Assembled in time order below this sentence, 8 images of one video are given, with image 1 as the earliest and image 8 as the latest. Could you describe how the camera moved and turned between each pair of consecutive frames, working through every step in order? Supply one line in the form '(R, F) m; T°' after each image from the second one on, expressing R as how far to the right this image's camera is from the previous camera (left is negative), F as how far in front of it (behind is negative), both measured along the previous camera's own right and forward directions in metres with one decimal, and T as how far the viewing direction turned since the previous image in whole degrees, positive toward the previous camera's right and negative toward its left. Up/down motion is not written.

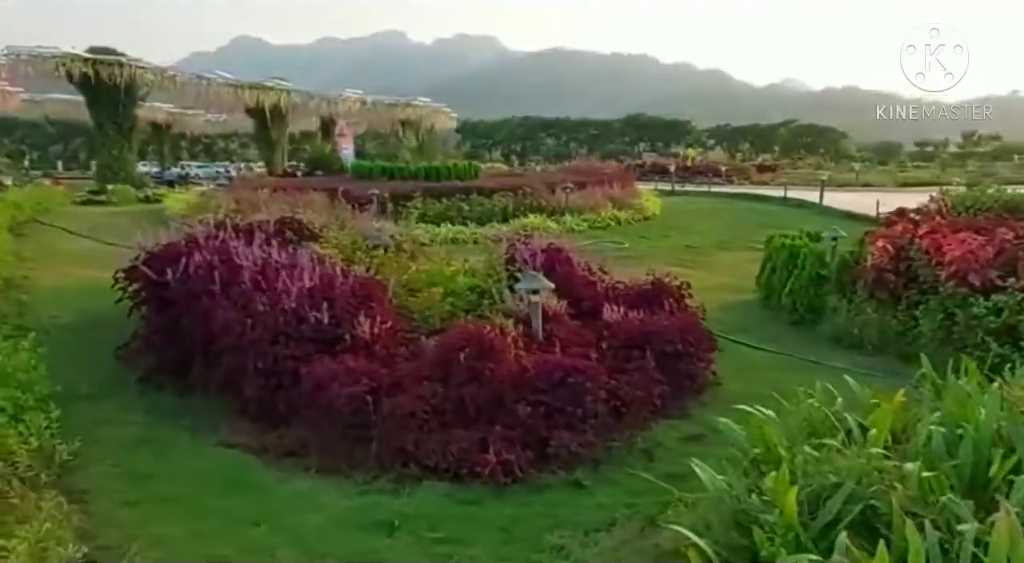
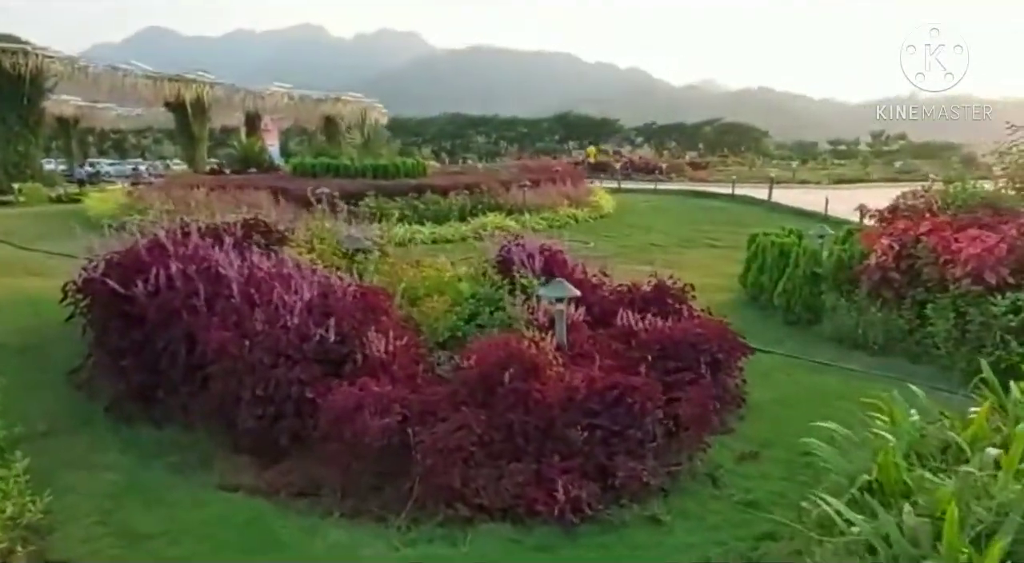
(-0.5, +0.4) m; +6°
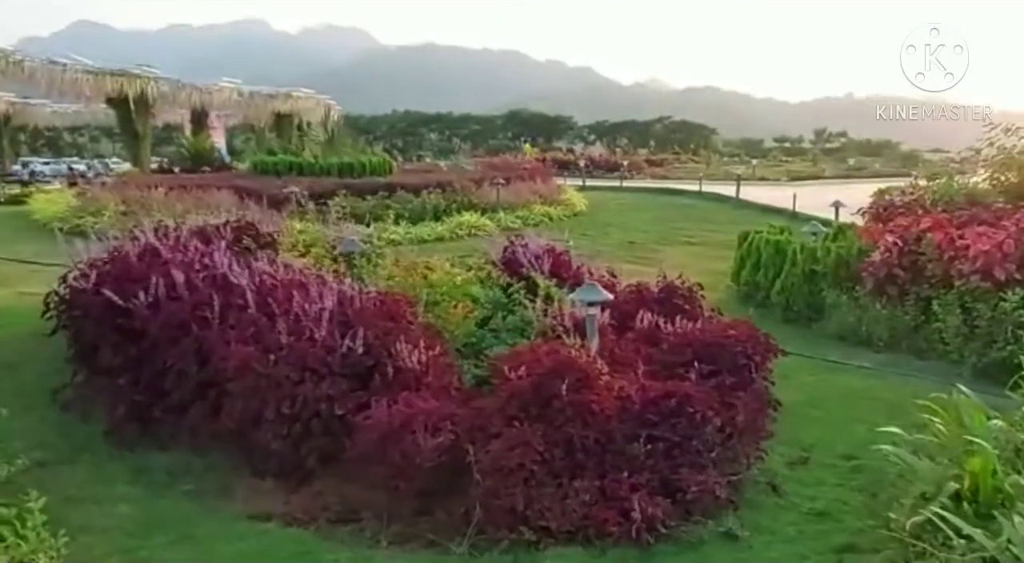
(-0.4, +0.2) m; +4°
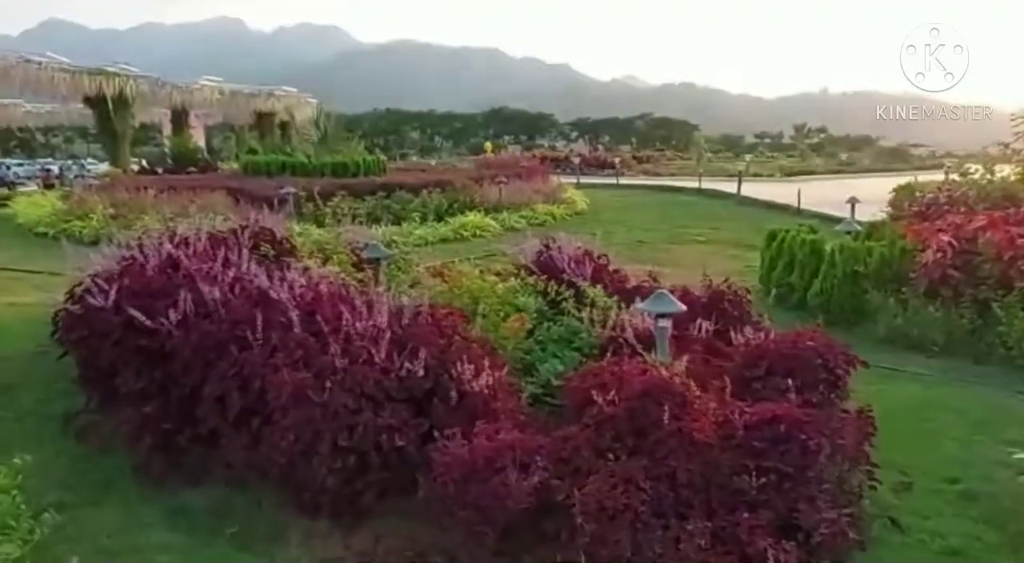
(-0.4, +0.3) m; +1°
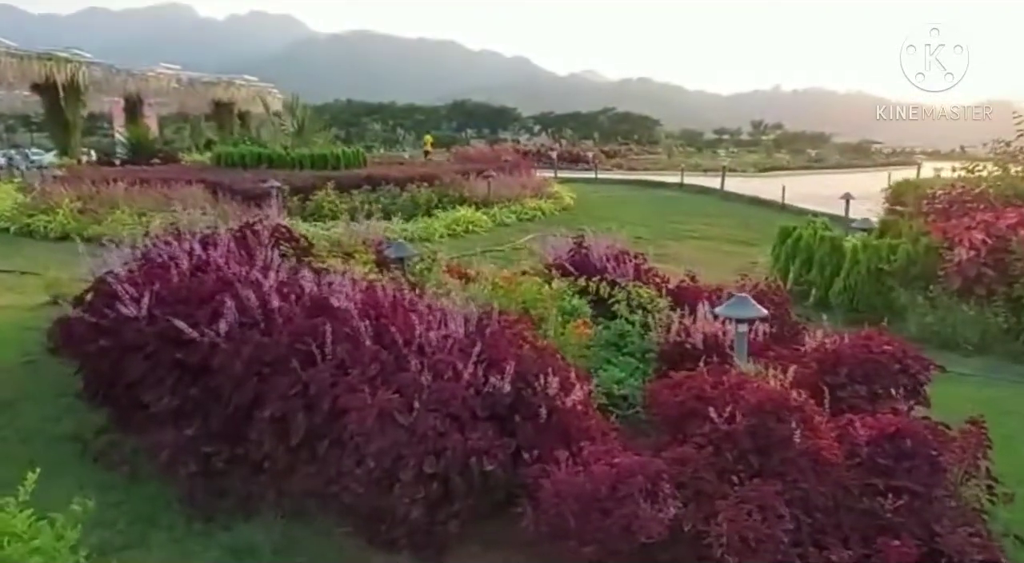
(-0.5, +0.2) m; +3°
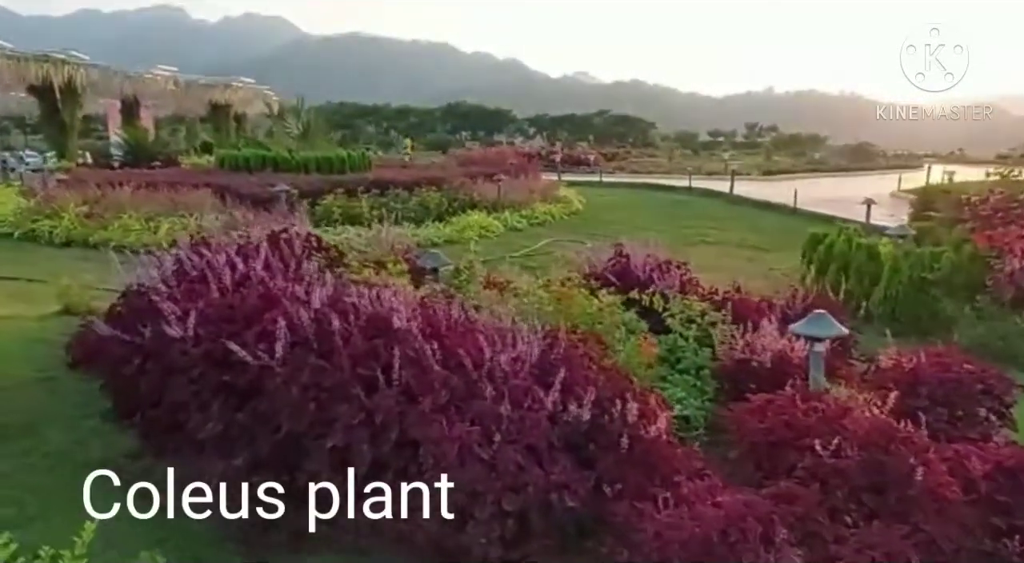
(-0.3, +0.2) m; 0°
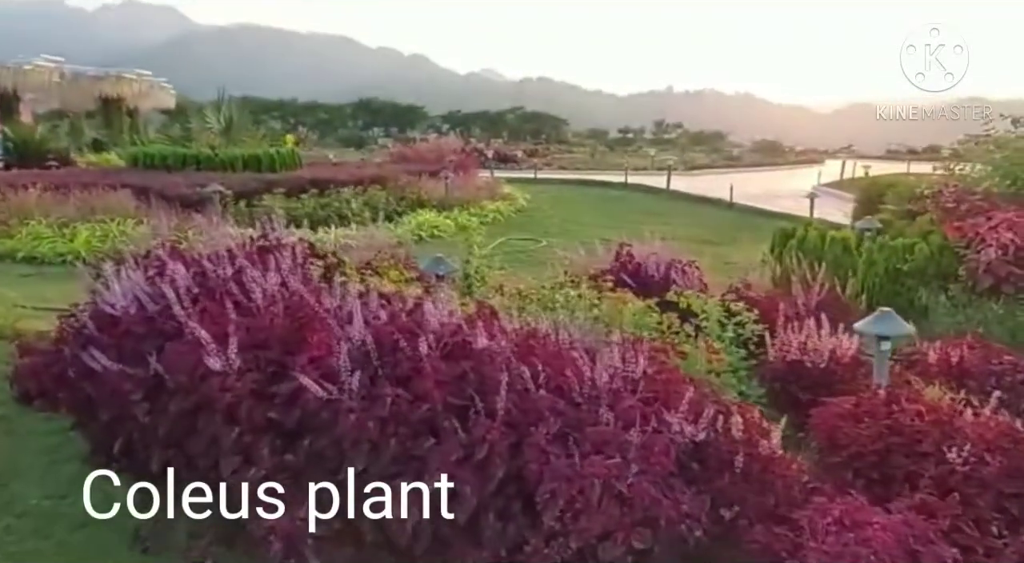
(-0.6, +0.3) m; +7°
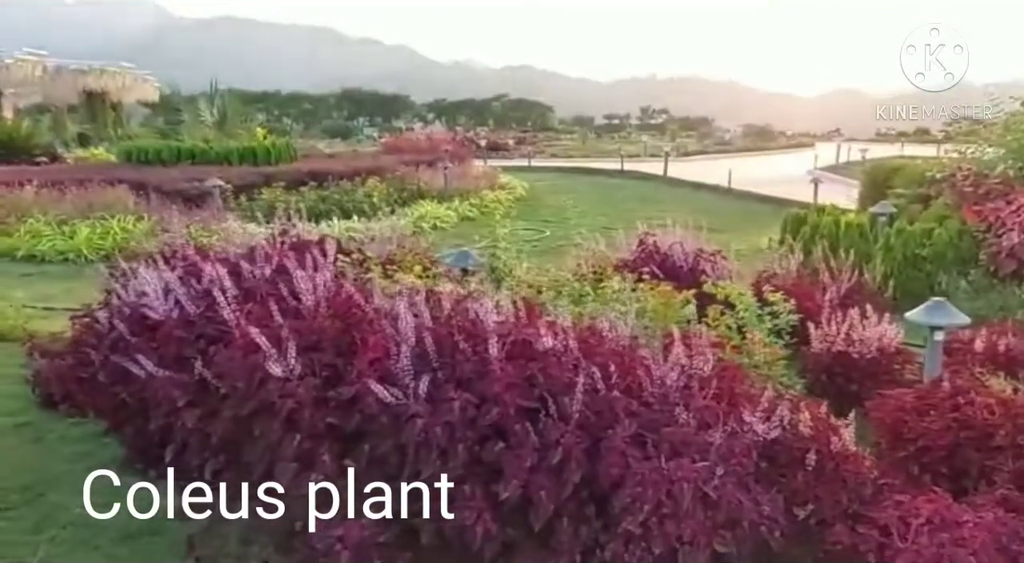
(-0.2, +0.1) m; +1°
